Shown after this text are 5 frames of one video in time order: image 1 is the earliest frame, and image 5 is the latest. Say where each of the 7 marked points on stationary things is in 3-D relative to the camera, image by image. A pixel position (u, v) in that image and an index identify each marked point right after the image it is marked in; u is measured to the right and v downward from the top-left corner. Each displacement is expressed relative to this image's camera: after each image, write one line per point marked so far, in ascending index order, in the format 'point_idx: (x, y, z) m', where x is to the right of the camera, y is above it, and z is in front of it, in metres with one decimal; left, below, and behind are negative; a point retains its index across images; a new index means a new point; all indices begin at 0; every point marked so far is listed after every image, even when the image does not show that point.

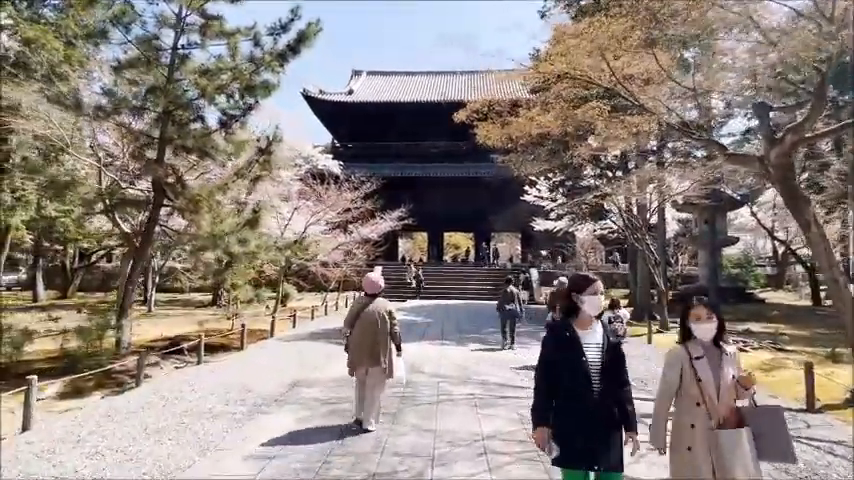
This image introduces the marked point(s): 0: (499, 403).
0: (+0.7, -1.7, +5.4) m
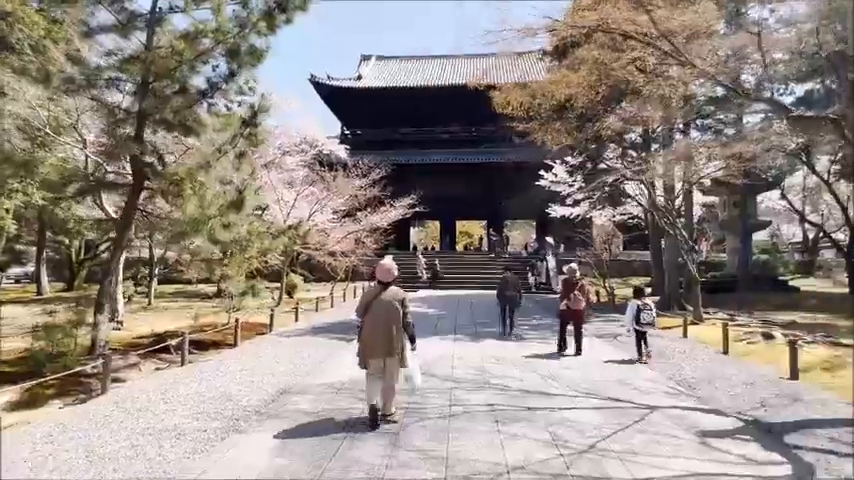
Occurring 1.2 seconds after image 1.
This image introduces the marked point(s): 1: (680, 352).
0: (+0.8, -1.5, +4.5) m
1: (+3.9, -1.7, +8.0) m
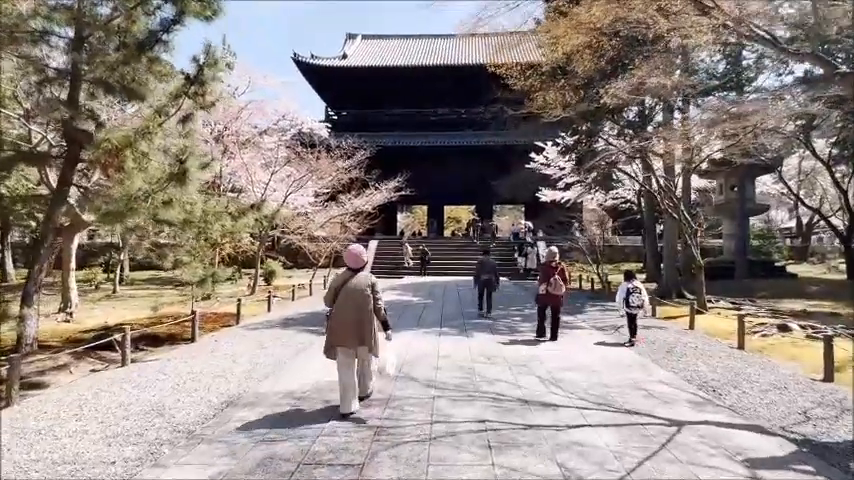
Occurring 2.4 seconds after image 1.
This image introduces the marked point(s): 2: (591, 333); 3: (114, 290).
0: (+0.7, -1.3, +3.5) m
1: (+3.6, -1.5, +7.1) m
2: (+2.6, -1.5, +8.4) m
3: (-9.5, -1.5, +15.8) m
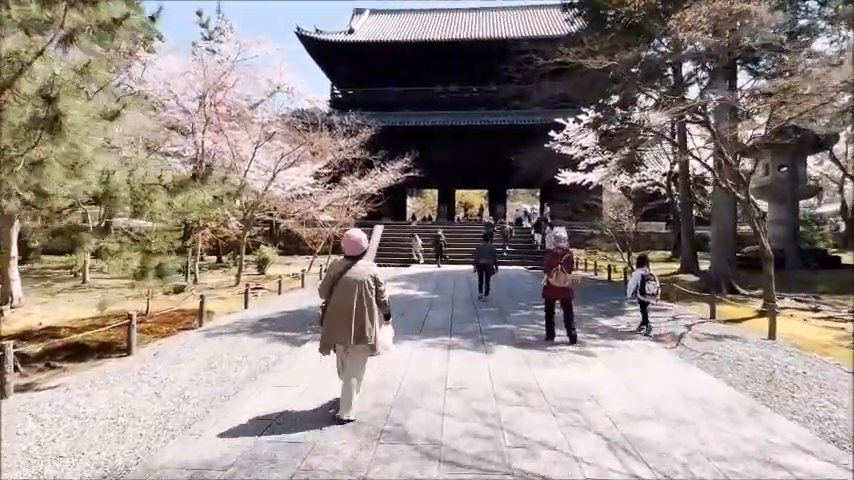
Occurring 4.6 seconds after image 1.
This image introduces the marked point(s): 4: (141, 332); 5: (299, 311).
0: (+0.6, -1.3, +1.7) m
1: (+3.7, -1.3, +5.2) m
2: (+2.7, -1.3, +6.4) m
3: (-9.2, -1.1, +14.1) m
4: (-4.1, -1.3, +7.4) m
5: (-2.2, -1.2, +9.0) m
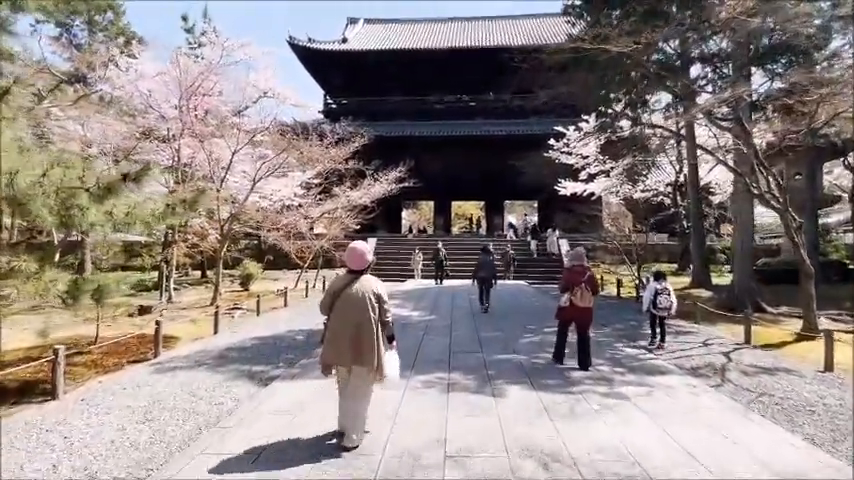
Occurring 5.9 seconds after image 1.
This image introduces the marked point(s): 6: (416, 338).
0: (+0.6, -1.3, +0.5) m
1: (+3.6, -1.4, +4.1) m
2: (+2.6, -1.4, +5.4) m
3: (-9.4, -1.4, +12.9) m
4: (-4.1, -1.5, +6.3) m
5: (-2.3, -1.4, +7.9) m
6: (-0.2, -1.4, +7.3) m
